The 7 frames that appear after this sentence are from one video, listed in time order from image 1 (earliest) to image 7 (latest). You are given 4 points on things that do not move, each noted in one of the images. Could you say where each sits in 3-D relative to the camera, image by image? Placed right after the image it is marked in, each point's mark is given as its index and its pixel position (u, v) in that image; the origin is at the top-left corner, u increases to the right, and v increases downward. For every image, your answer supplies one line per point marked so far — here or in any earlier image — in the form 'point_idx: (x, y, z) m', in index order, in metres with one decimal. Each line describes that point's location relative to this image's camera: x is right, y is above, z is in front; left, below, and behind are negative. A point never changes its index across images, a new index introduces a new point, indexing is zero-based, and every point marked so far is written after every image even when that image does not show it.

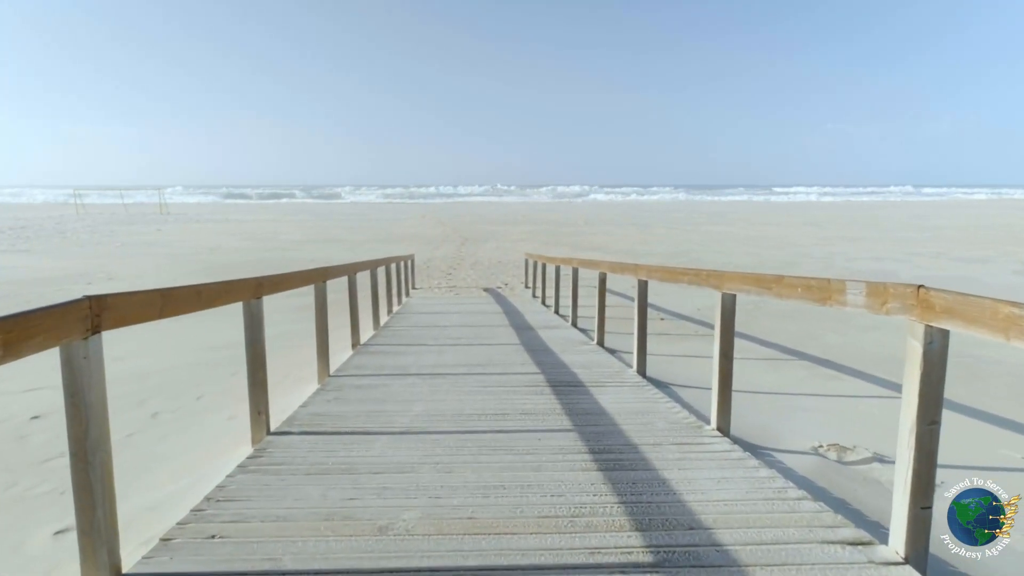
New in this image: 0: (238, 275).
0: (-4.2, +0.2, +11.7) m
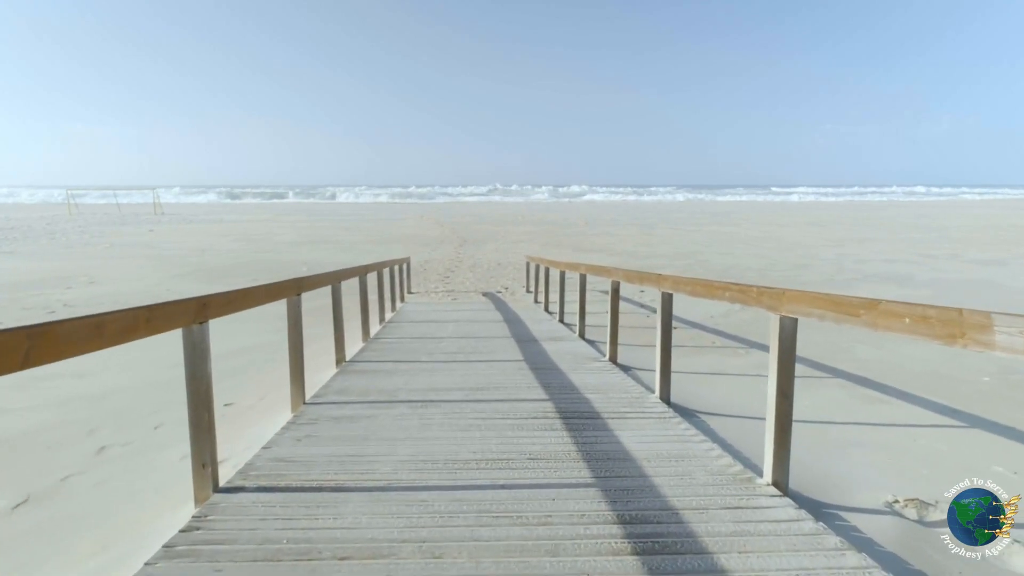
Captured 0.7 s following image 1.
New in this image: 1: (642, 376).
0: (-4.2, +0.1, +11.2) m
1: (+0.7, -0.5, +4.1) m
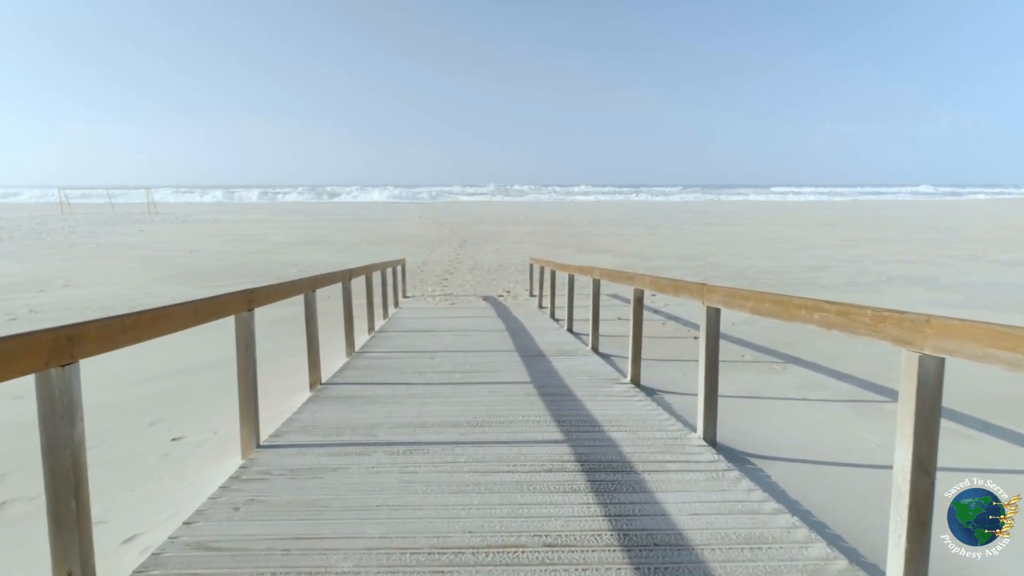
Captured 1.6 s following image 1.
0: (-4.2, +0.1, +10.6) m
1: (+0.7, -0.5, +3.5) m
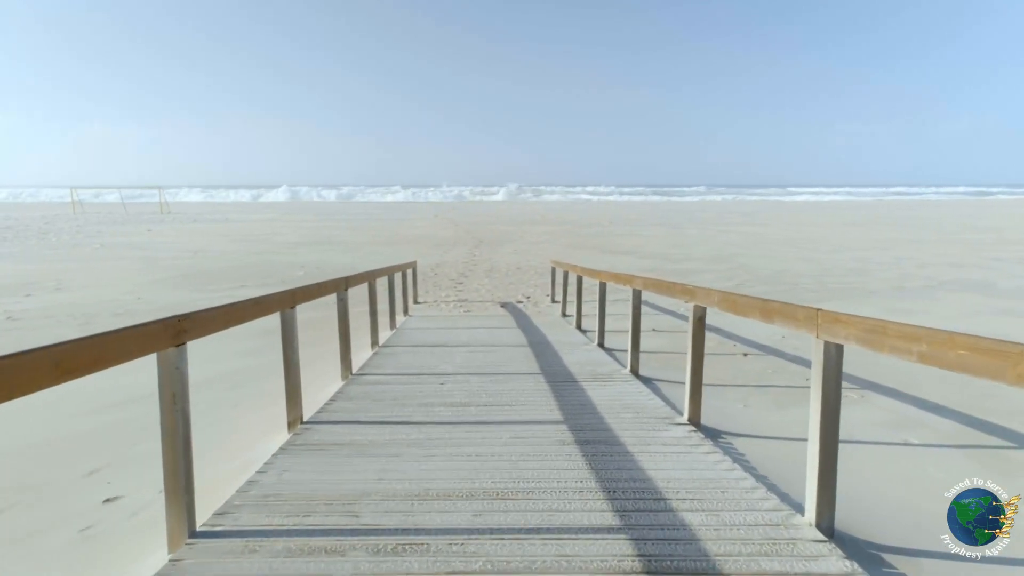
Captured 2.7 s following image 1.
0: (-3.9, +0.1, +10.0) m
1: (+0.8, -0.6, +2.8) m
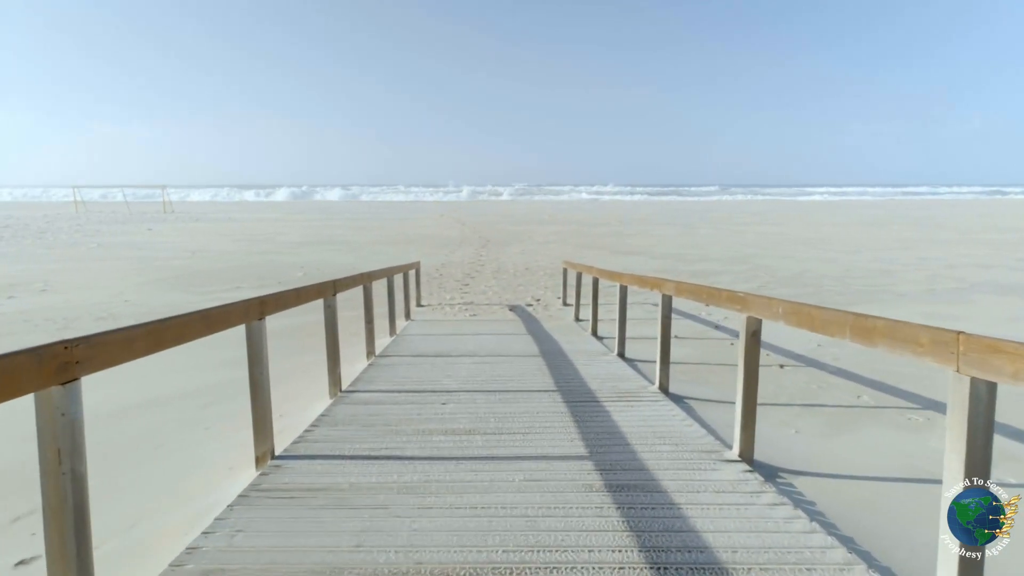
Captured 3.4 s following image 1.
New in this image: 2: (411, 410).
0: (-3.8, 0.0, +9.5) m
1: (+0.9, -0.6, +2.3) m
2: (-0.4, -0.5, +3.0) m
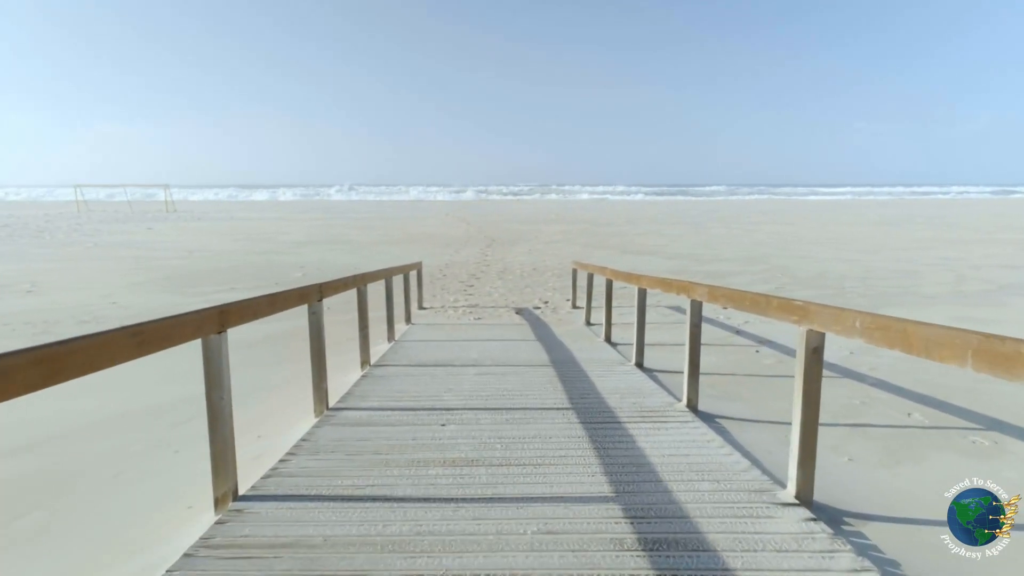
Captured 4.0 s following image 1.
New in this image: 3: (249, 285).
0: (-3.8, 0.0, +9.2) m
1: (+0.9, -0.6, +1.9) m
2: (-0.4, -0.5, +2.6) m
3: (-3.1, 0.0, +9.2) m
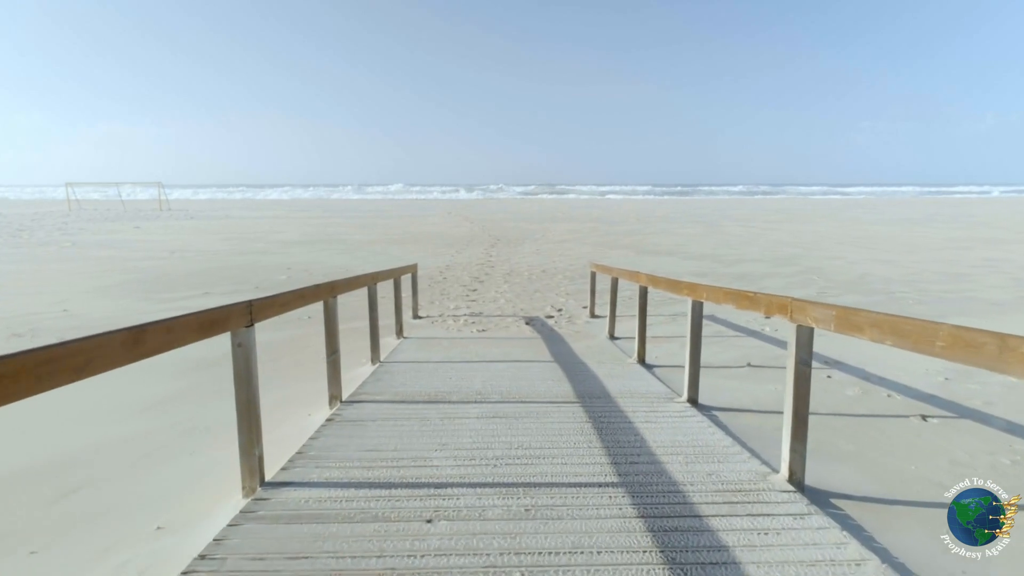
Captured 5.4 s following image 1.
0: (-3.7, 0.0, +8.2) m
1: (+0.9, -0.7, +0.9) m
2: (-0.3, -0.5, +1.6) m
3: (-3.1, 0.0, +8.2) m
